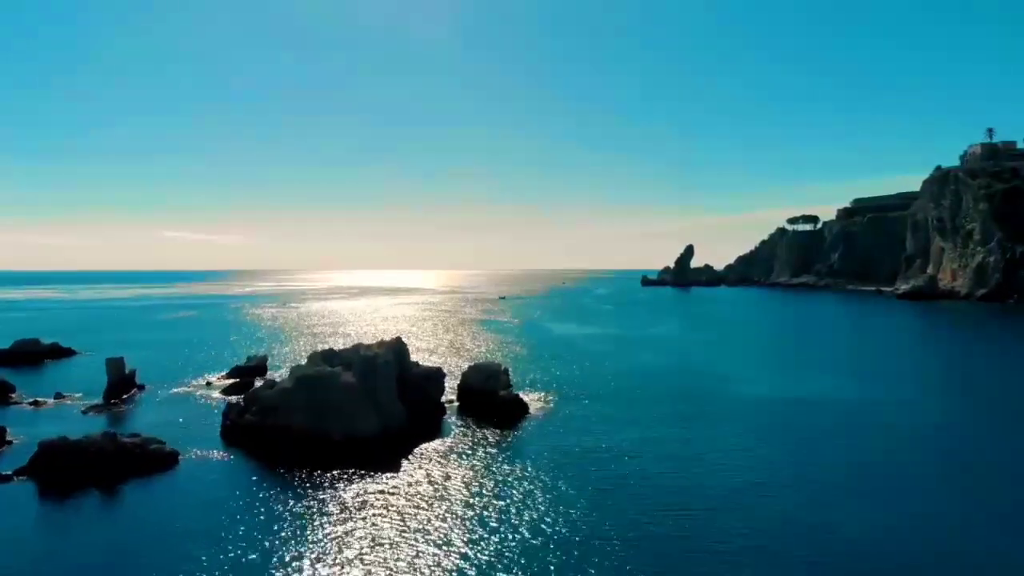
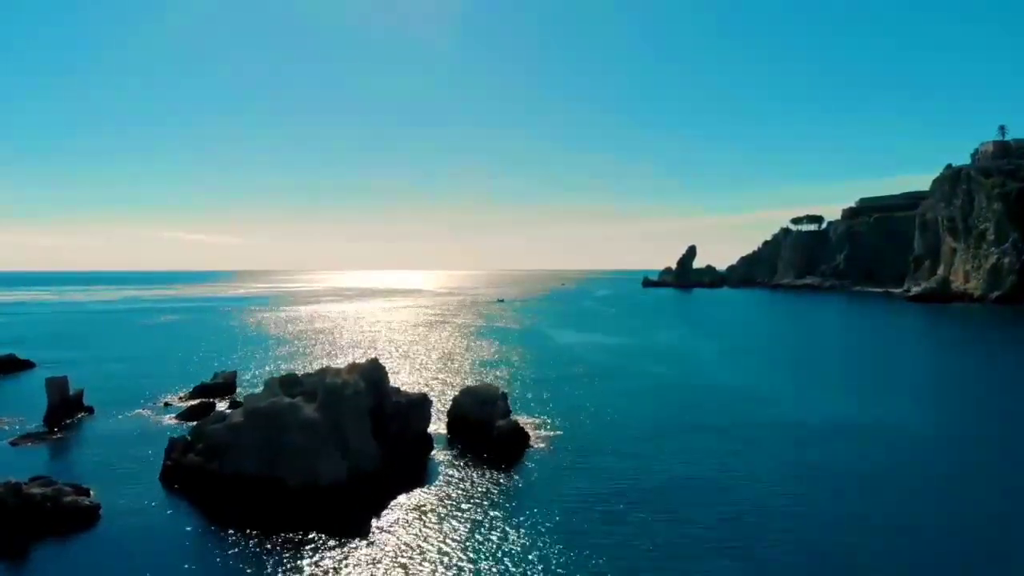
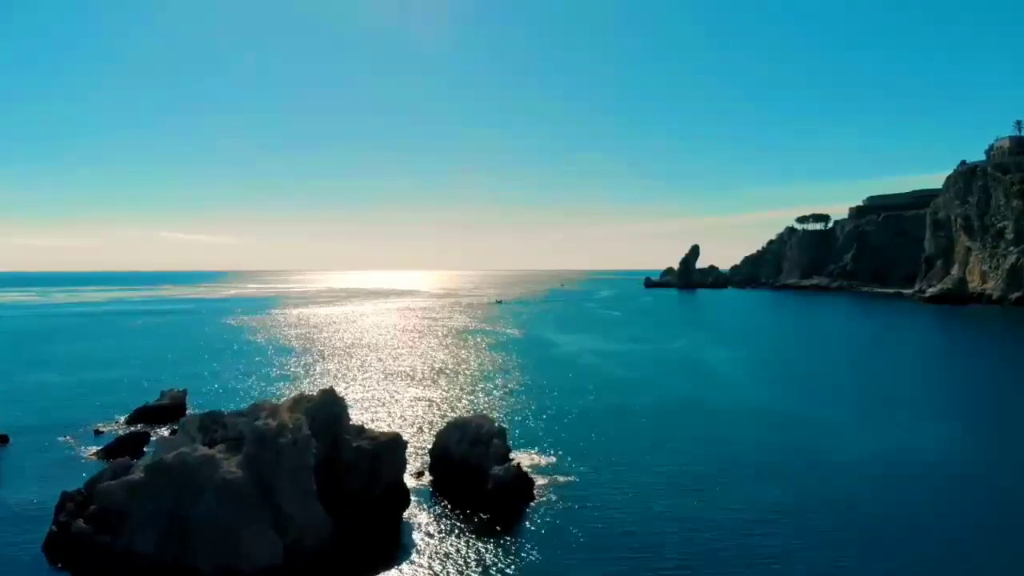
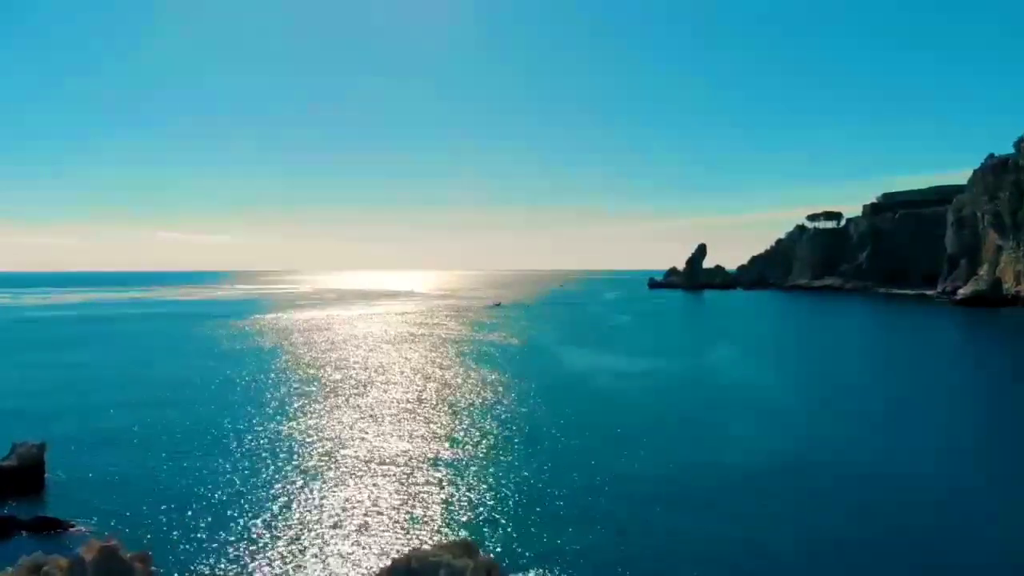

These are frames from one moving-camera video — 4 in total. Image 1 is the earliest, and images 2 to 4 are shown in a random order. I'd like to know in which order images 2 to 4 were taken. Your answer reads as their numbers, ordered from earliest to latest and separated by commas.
2, 3, 4
